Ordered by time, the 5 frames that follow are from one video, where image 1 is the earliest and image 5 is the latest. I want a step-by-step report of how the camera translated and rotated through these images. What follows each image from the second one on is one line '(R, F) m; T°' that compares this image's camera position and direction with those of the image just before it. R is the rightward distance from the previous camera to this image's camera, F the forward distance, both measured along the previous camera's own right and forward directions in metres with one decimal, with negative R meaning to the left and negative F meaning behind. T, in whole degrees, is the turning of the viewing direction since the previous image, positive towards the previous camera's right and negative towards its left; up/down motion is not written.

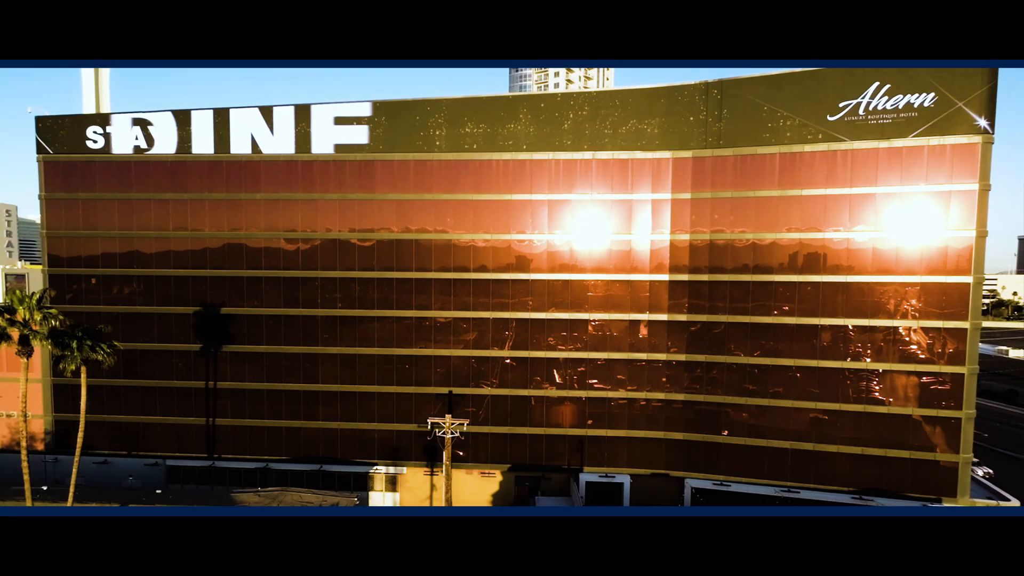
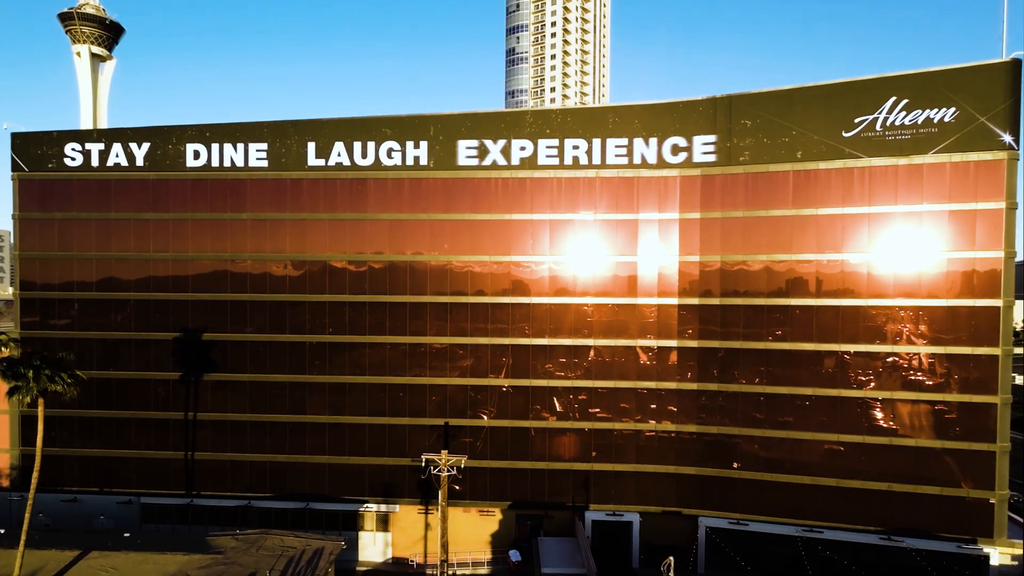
(-0.2, +1.3) m; 0°
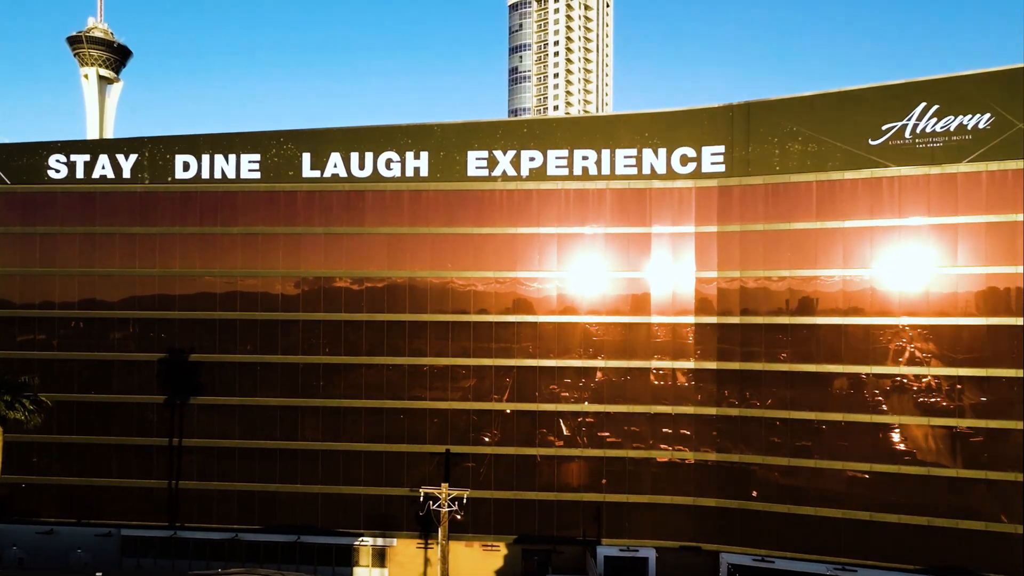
(-0.1, +1.3) m; 0°
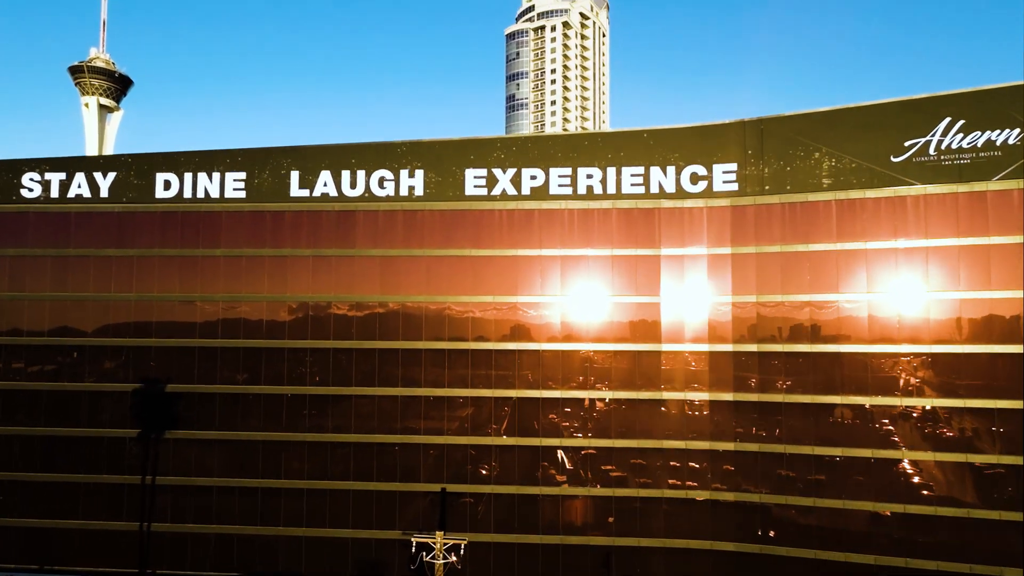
(-0.1, +1.4) m; 0°
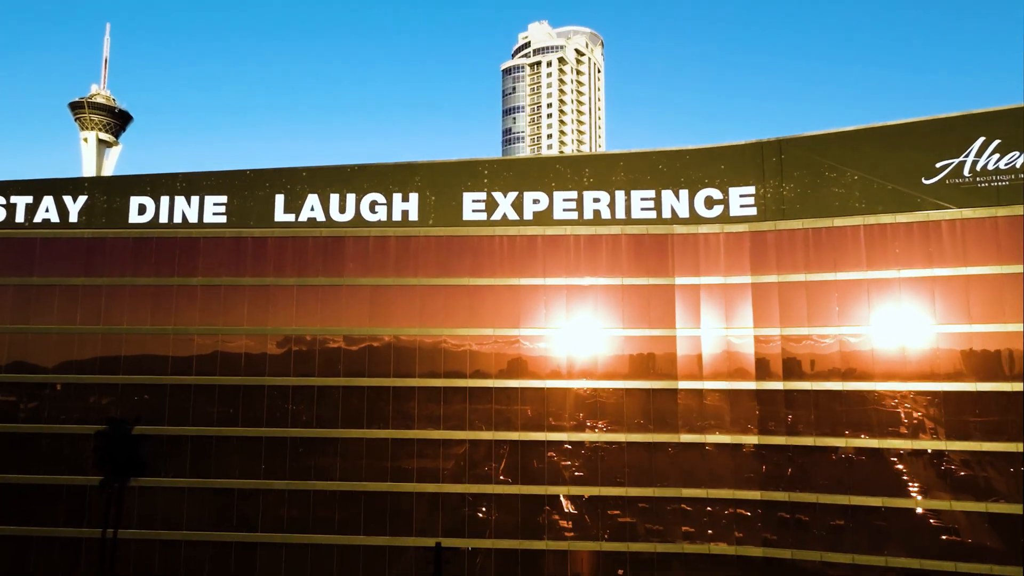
(-0.2, +1.6) m; 0°
